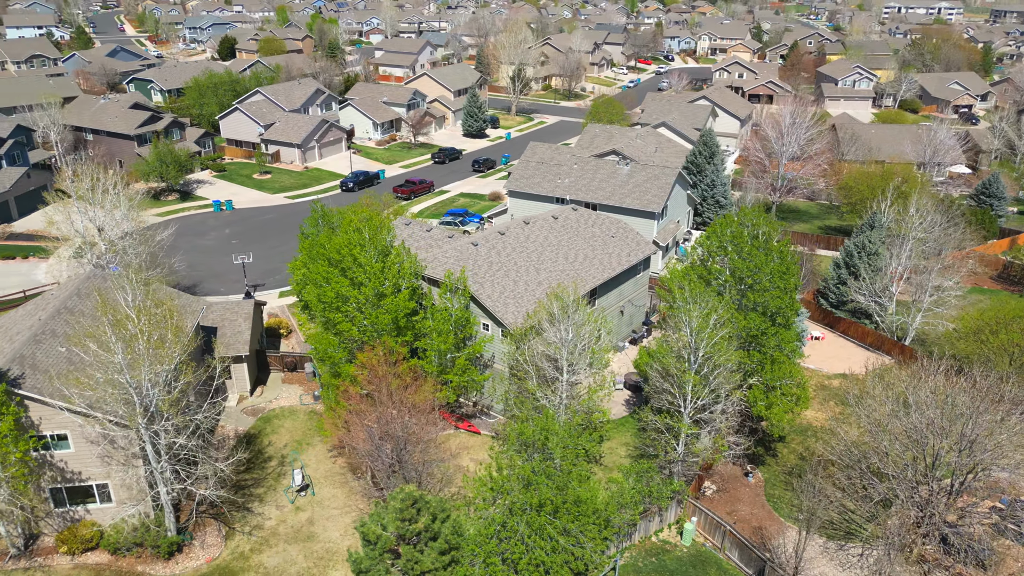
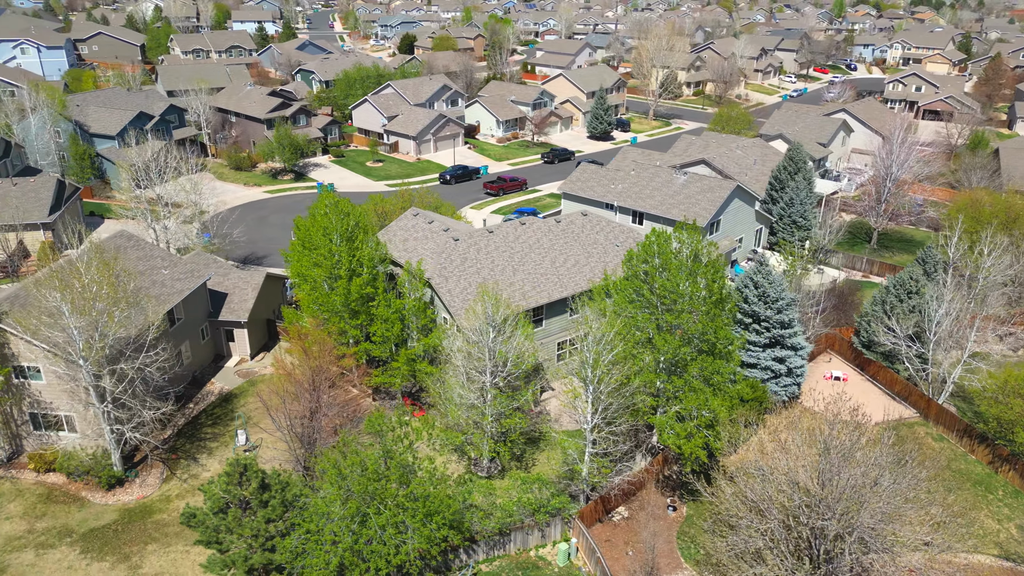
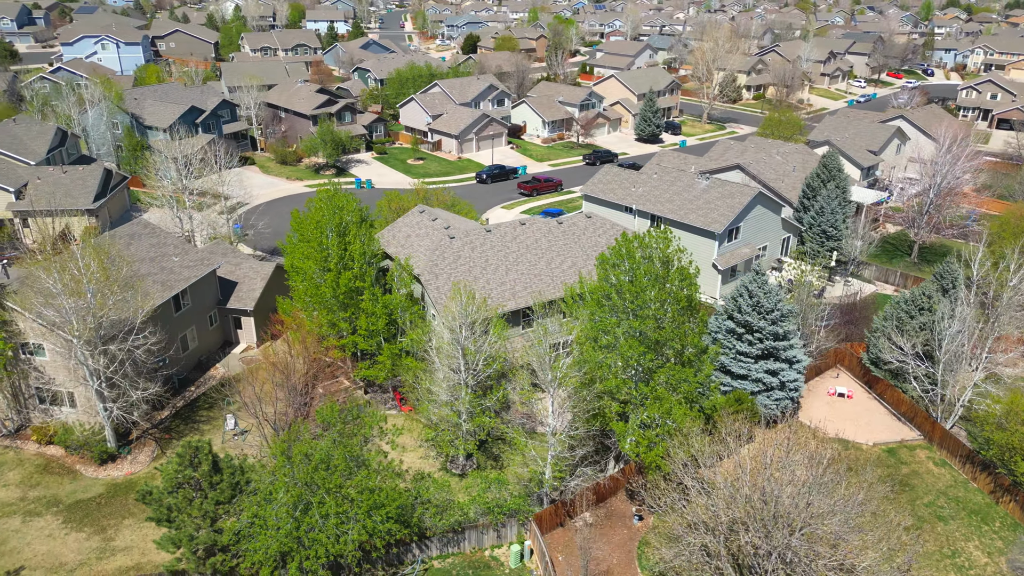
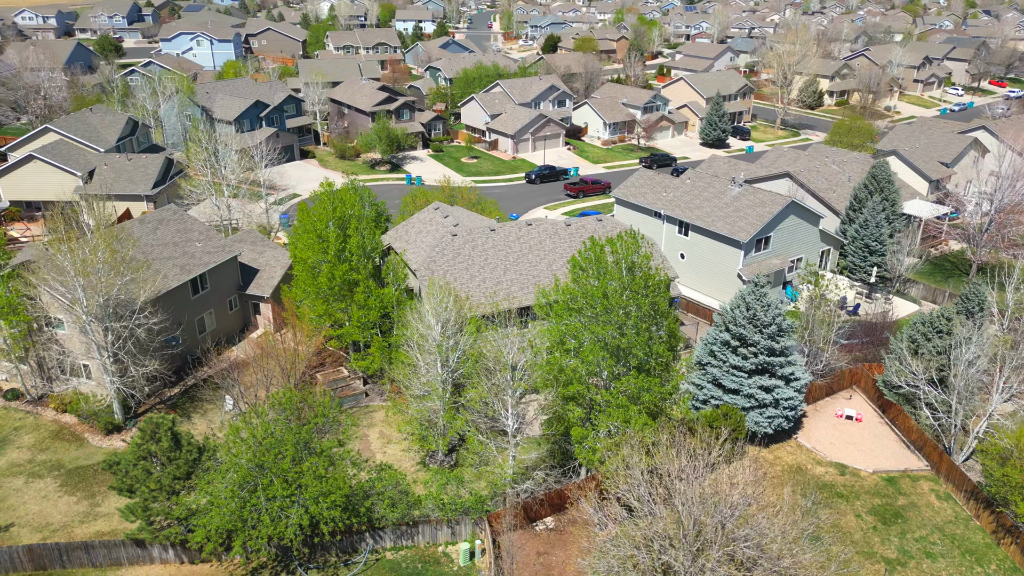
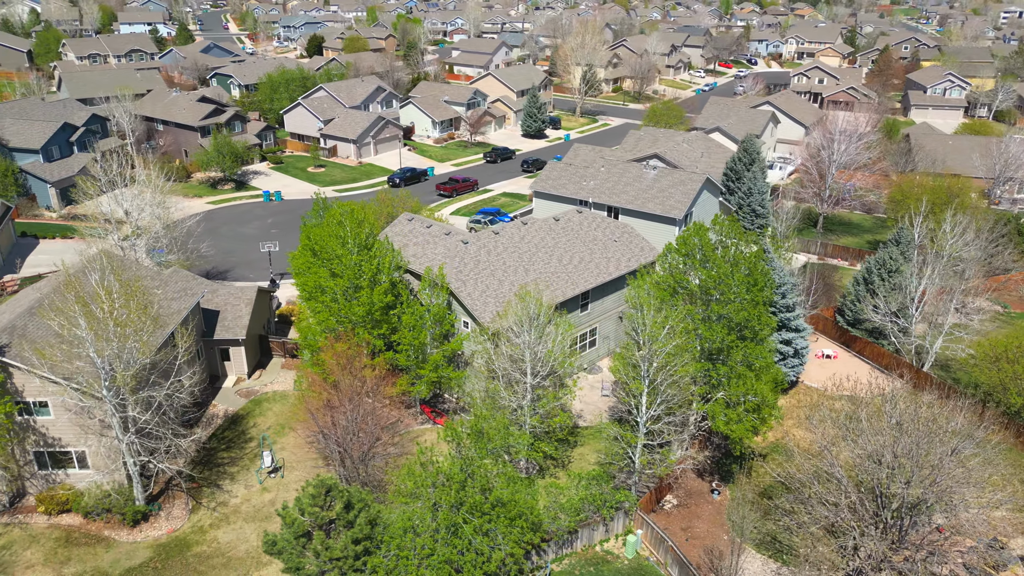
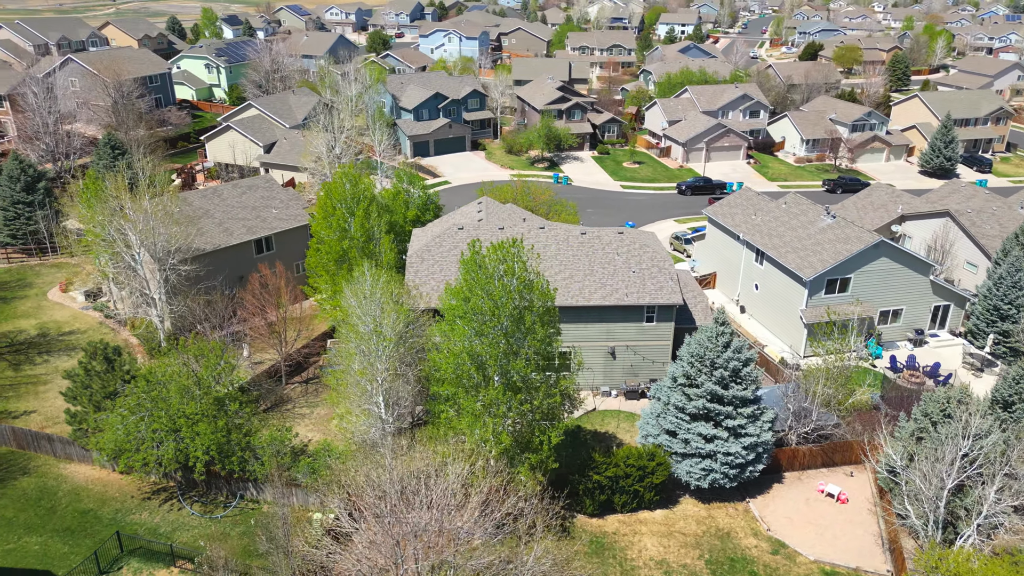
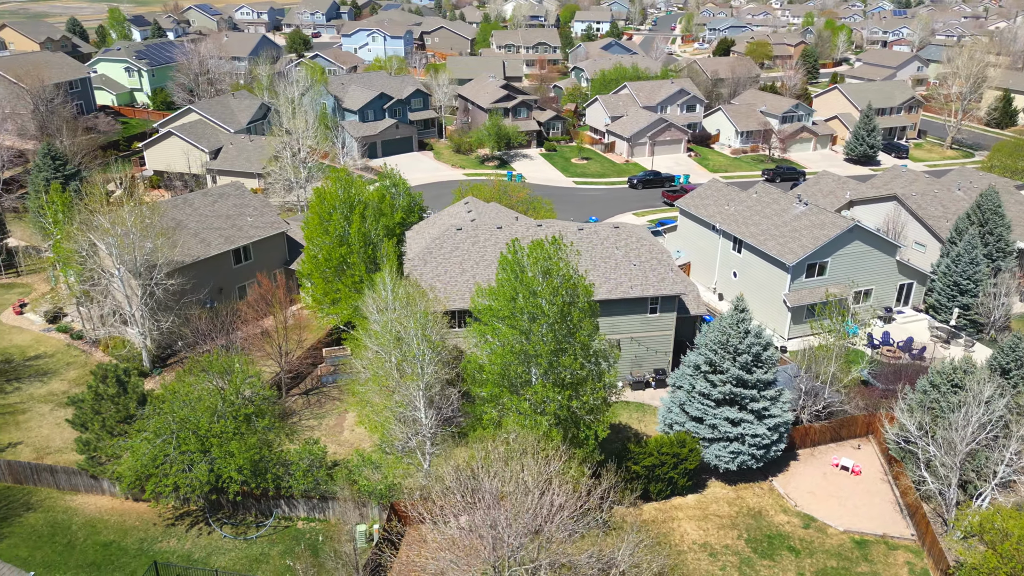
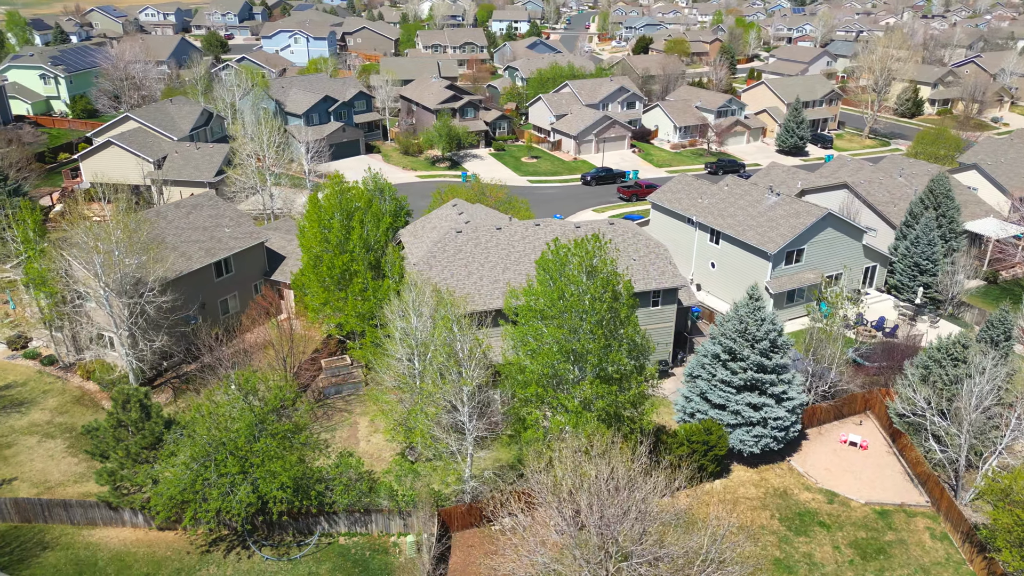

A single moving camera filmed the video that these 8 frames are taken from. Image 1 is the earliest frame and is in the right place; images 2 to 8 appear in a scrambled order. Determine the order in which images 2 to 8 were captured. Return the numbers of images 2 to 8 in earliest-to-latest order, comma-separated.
5, 2, 3, 4, 8, 7, 6
